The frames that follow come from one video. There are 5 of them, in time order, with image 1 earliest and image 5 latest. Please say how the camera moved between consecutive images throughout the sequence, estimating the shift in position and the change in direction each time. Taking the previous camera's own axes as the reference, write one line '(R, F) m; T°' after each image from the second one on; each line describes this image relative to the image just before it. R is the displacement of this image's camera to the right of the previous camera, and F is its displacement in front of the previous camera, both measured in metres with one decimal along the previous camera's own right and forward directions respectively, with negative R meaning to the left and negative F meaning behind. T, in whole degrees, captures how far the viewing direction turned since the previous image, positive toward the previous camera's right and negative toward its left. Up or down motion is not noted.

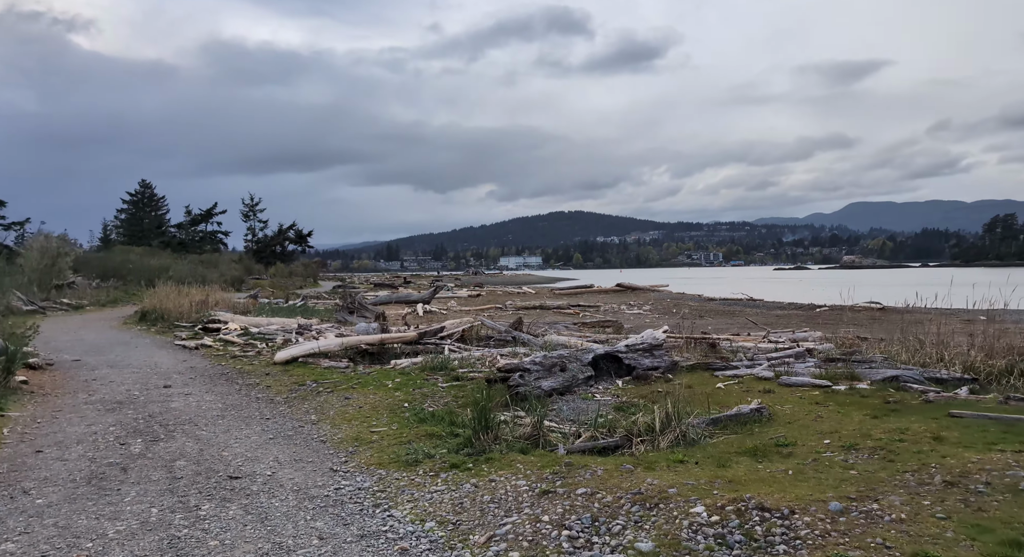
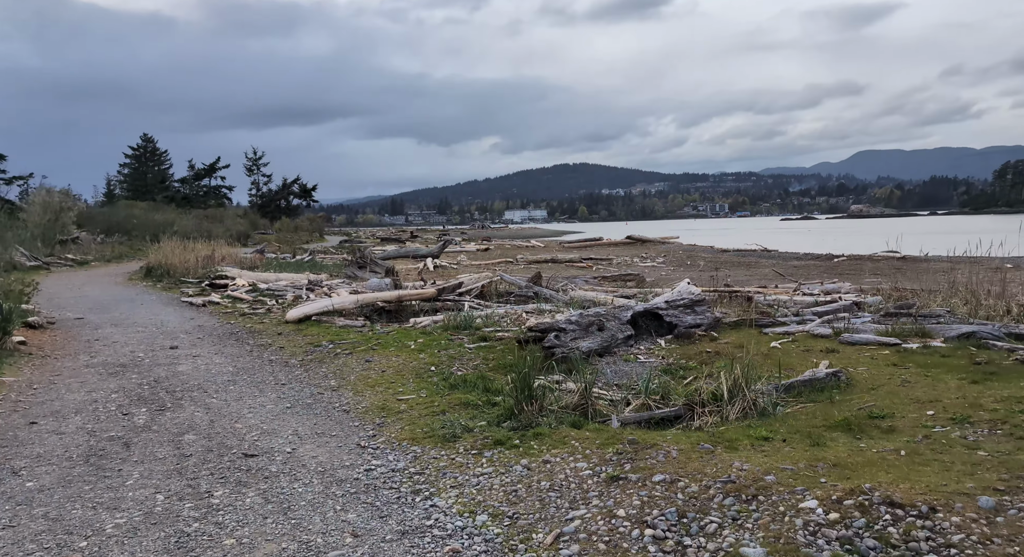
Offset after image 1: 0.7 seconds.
(-0.3, +0.8) m; 0°
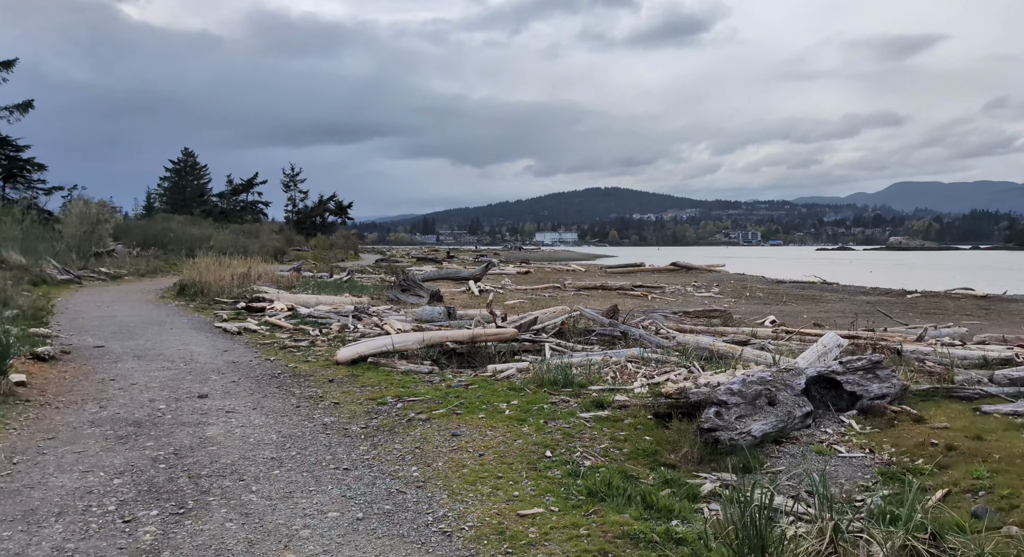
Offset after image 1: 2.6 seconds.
(-1.0, +2.2) m; -2°
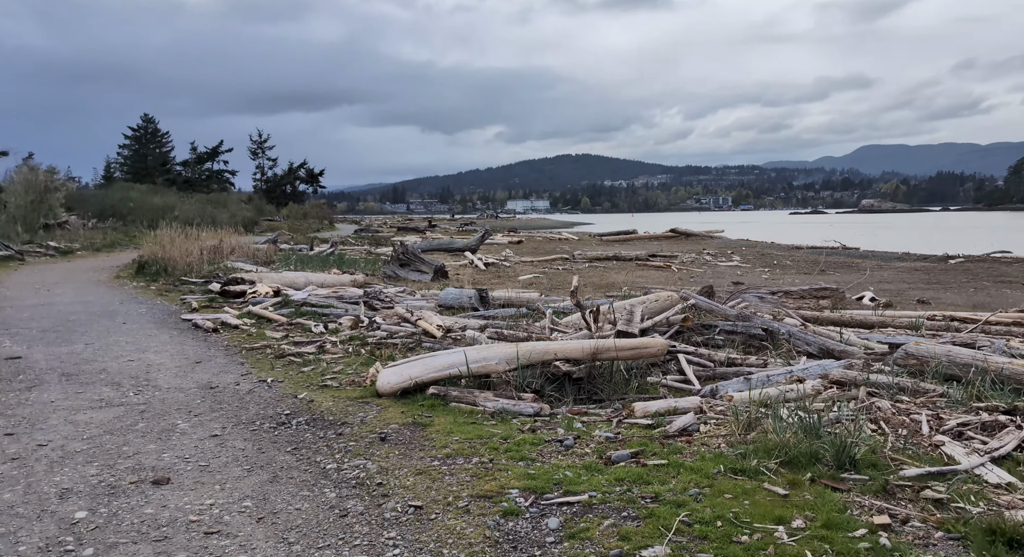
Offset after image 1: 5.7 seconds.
(-1.6, +4.1) m; +2°
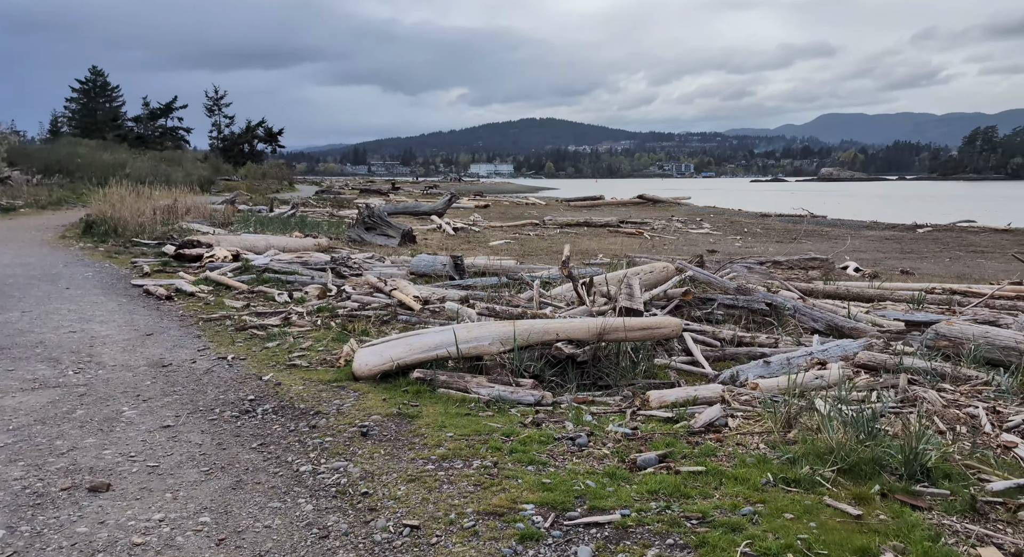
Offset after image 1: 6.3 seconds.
(-0.3, +0.8) m; +3°
